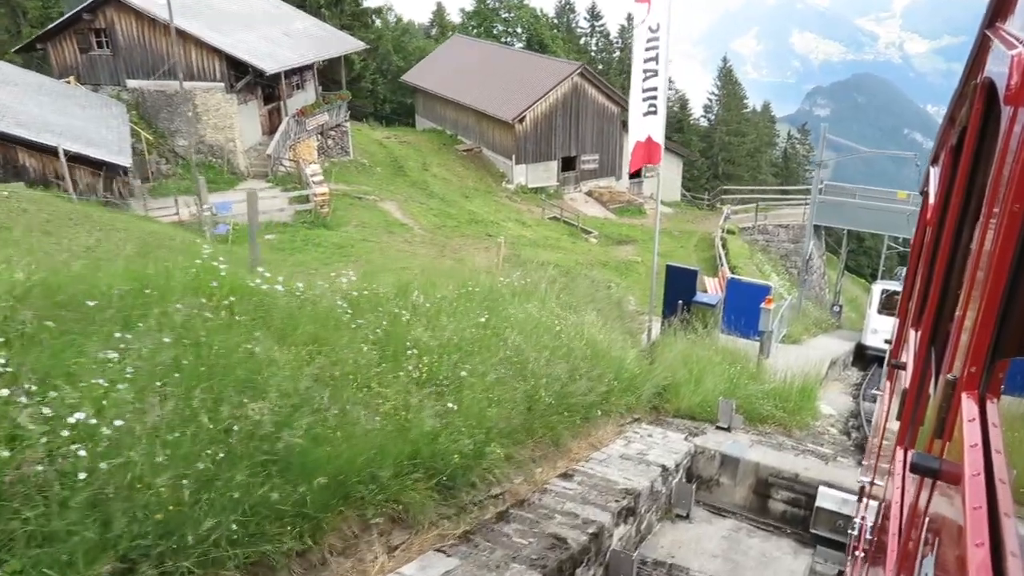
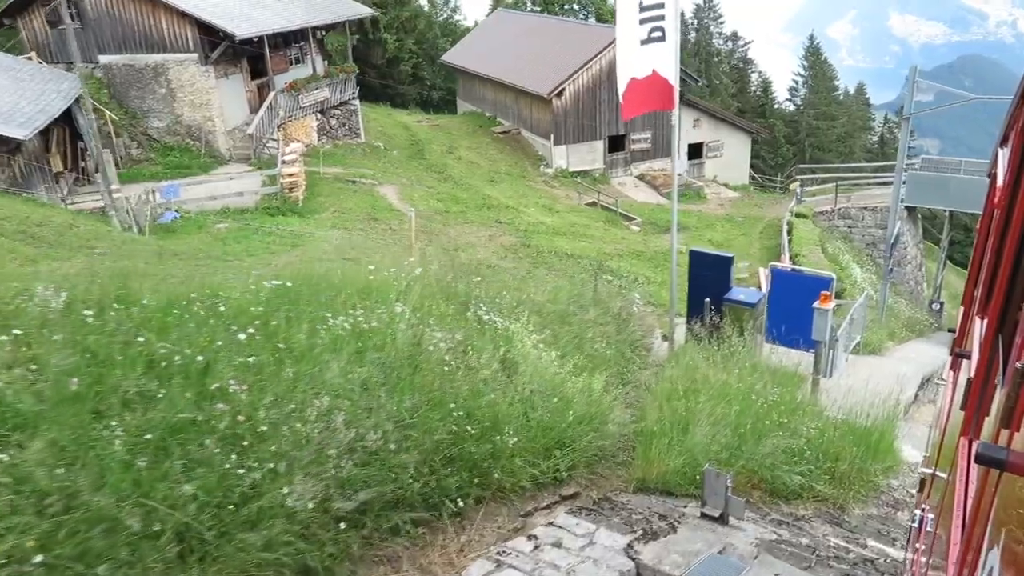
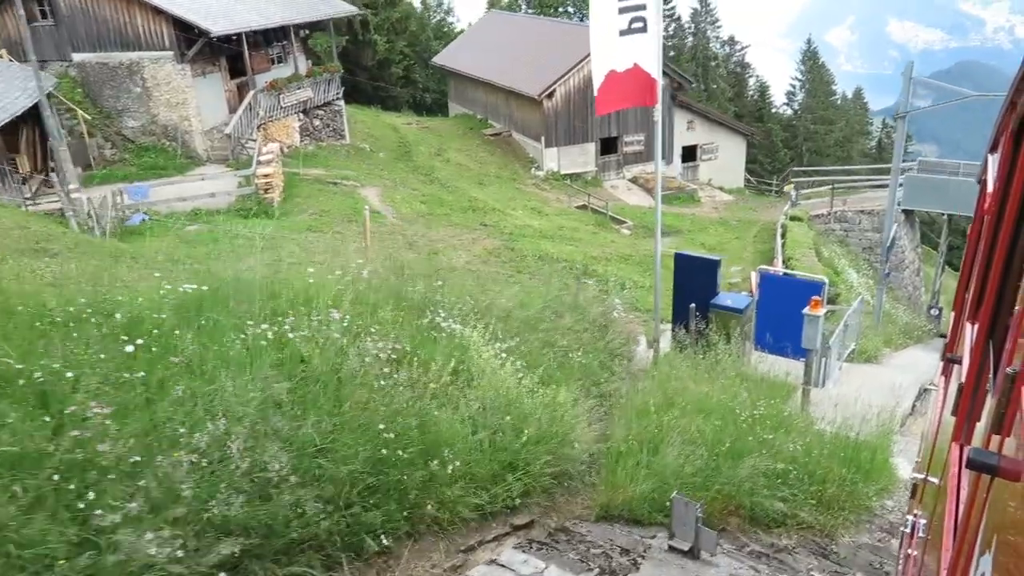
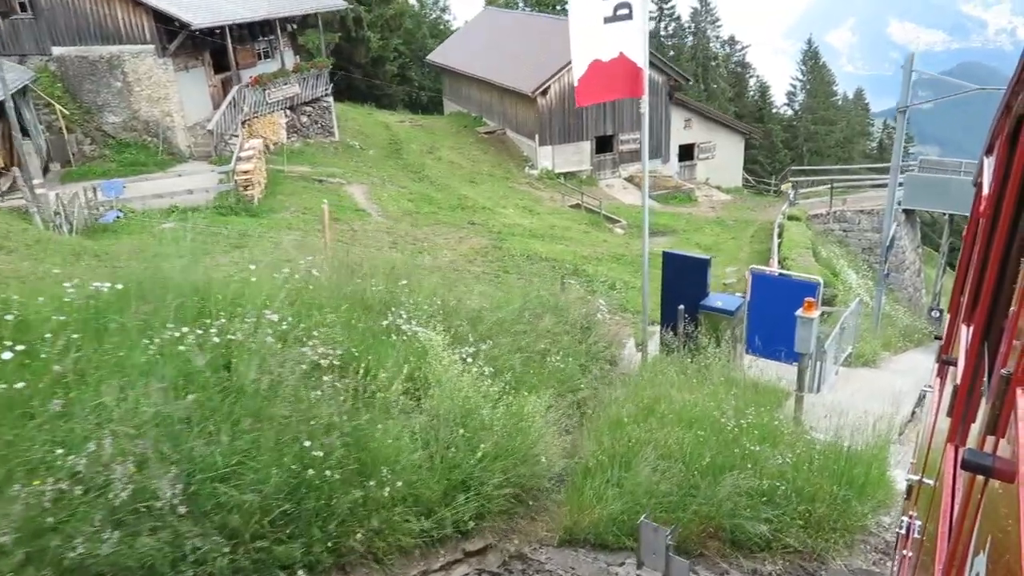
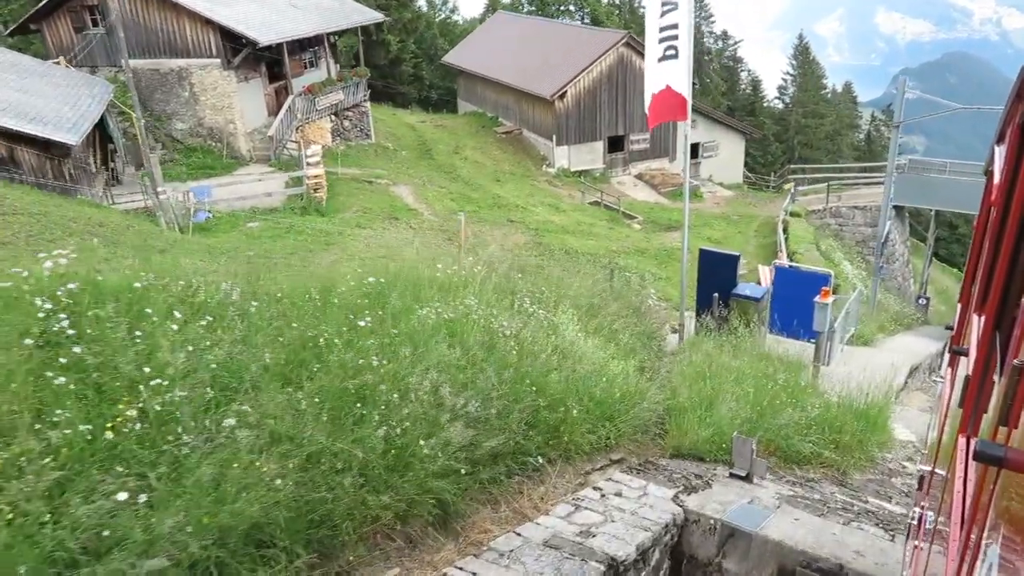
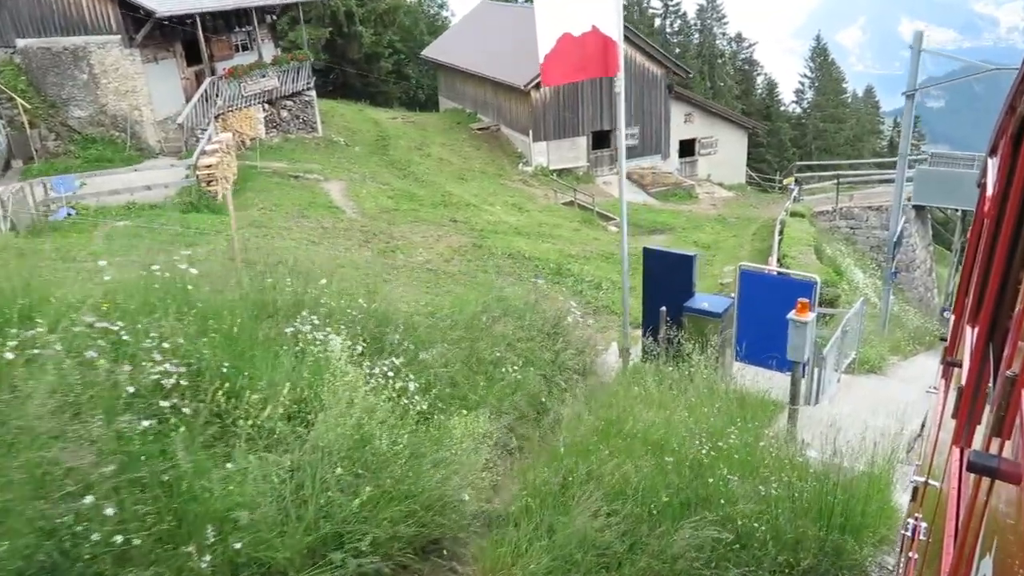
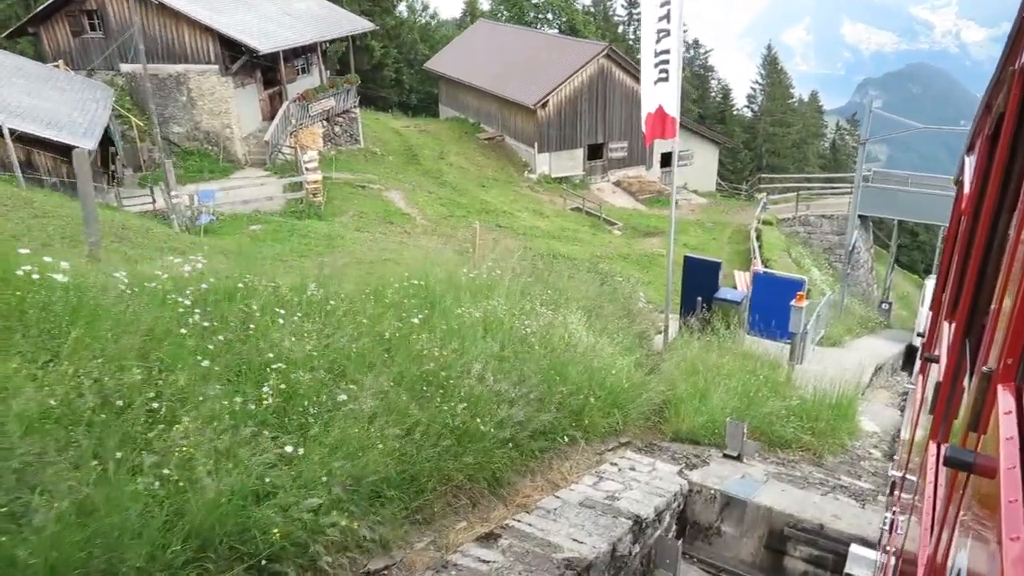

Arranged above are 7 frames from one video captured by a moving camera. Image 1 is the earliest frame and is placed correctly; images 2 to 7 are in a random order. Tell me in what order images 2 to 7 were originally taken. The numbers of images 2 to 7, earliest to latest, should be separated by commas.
7, 5, 2, 3, 4, 6
